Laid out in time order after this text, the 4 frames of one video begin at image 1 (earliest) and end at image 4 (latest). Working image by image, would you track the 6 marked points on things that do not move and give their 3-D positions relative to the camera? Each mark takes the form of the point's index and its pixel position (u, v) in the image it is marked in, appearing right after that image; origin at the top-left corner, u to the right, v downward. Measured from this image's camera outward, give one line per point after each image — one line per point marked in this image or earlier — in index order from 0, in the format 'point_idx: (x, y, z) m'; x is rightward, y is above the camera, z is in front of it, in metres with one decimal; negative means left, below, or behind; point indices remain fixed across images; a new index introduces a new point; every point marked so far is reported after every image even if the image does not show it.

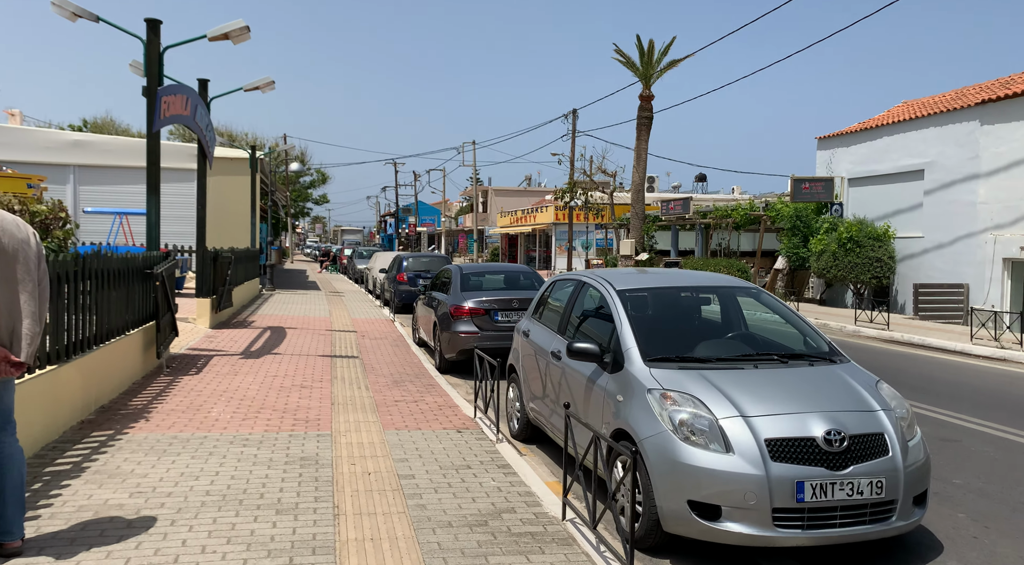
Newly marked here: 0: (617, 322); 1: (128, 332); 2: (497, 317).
0: (+0.7, -0.3, +5.6) m
1: (-4.1, -0.5, +8.7) m
2: (-0.2, -0.5, +10.7) m
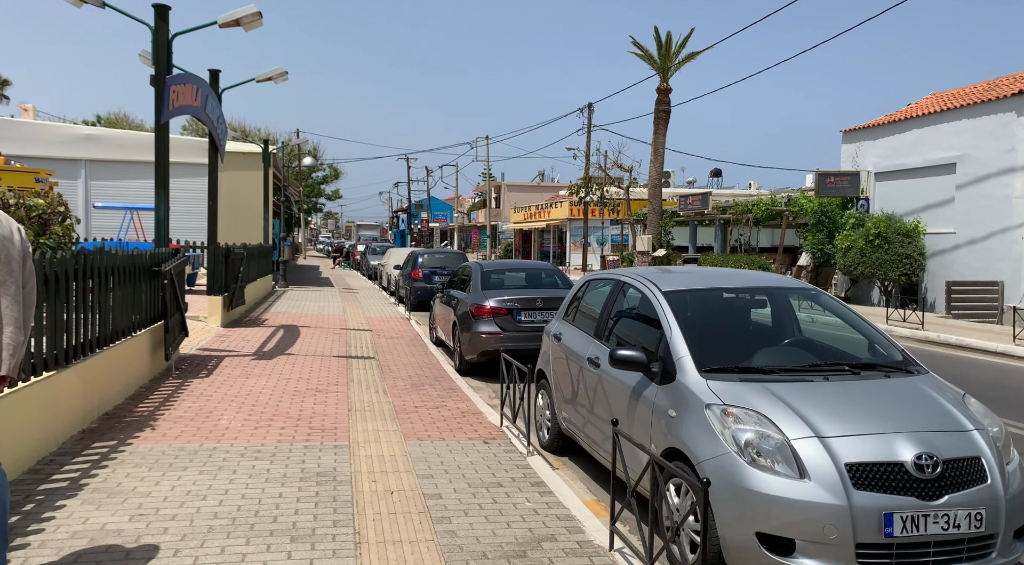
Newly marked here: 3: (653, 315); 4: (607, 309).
0: (+1.0, -0.3, +5.0) m
1: (-3.9, -0.5, +8.2) m
2: (+0.1, -0.4, +10.2) m
3: (+0.9, -0.2, +5.4) m
4: (+0.7, -0.2, +6.1) m
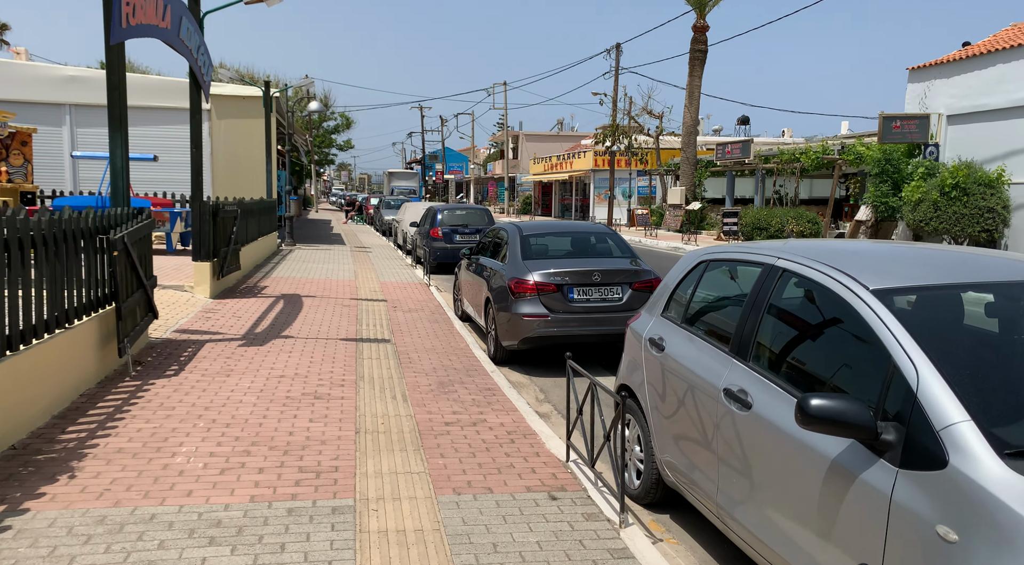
0: (+1.4, -0.3, +2.9) m
1: (-3.4, -0.3, +6.2) m
2: (+0.6, -0.1, +8.1) m
3: (+1.4, -0.2, +3.2) m
4: (+1.2, -0.1, +3.9) m
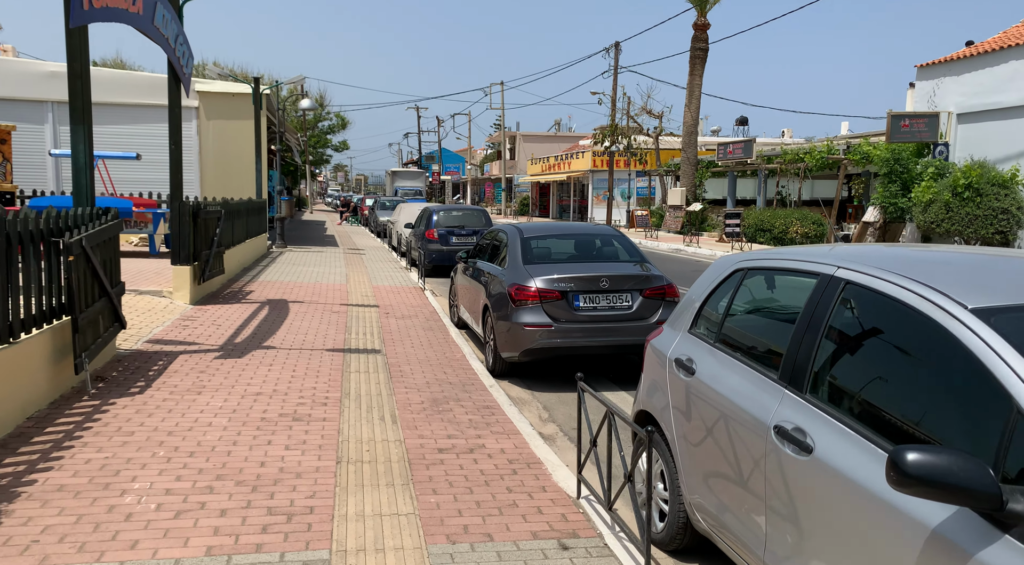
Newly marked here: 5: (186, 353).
0: (+1.4, -0.3, +2.2) m
1: (-3.4, -0.4, +5.5) m
2: (+0.6, -0.2, +7.4) m
3: (+1.4, -0.2, +2.6) m
4: (+1.2, -0.2, +3.3) m
5: (-3.2, -0.7, +7.9) m
